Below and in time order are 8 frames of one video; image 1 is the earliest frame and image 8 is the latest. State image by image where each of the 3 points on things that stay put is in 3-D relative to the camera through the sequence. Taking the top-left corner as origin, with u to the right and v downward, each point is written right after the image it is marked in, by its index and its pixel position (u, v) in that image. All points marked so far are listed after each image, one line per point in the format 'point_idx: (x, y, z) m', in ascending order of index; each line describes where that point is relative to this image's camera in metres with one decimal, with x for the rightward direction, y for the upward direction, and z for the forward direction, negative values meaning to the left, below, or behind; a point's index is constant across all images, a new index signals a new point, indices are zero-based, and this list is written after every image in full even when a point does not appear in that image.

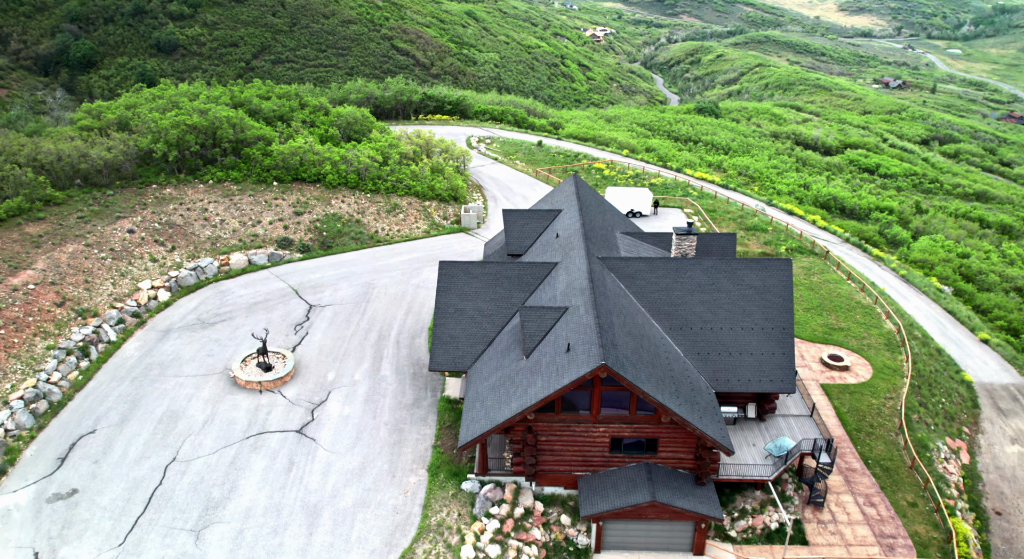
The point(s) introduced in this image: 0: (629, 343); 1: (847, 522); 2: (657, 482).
0: (+3.6, -2.2, +19.1) m
1: (+10.4, -7.6, +20.1) m
2: (+4.4, -6.1, +18.9) m
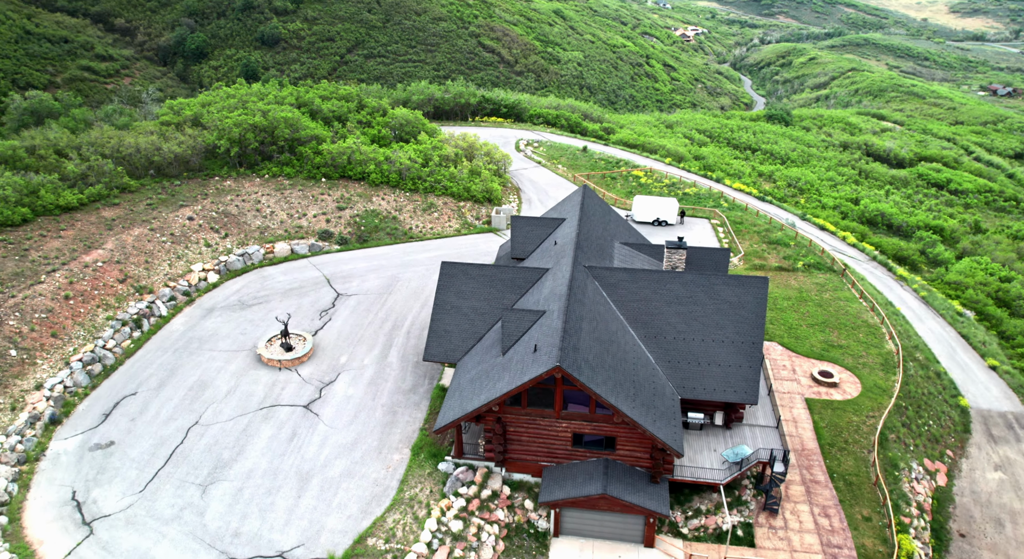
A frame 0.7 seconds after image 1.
0: (+2.6, -2.4, +20.5) m
1: (+9.2, -8.1, +20.8) m
2: (+3.2, -6.4, +20.3) m
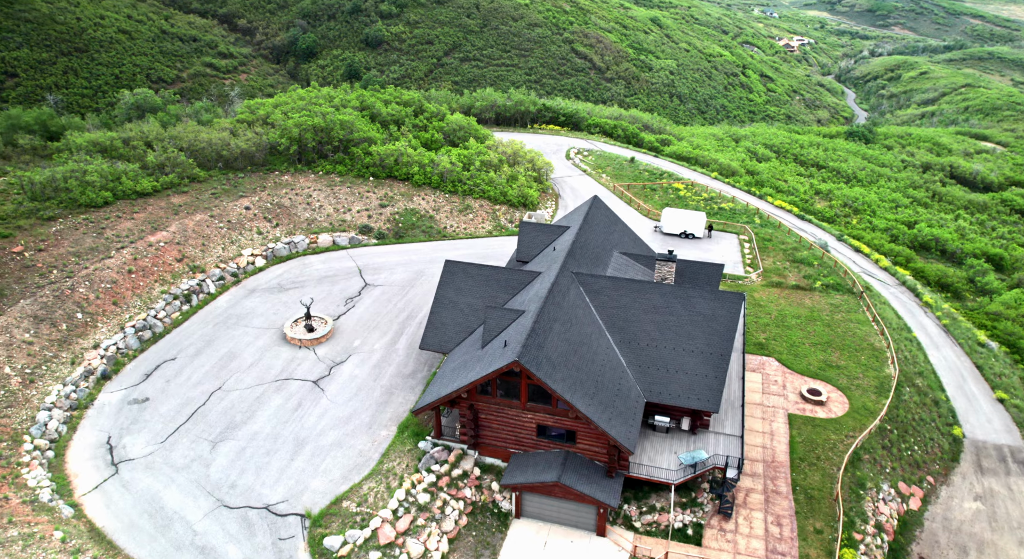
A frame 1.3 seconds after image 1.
0: (+1.6, -2.4, +22.0) m
1: (+7.8, -8.6, +21.4) m
2: (+1.9, -6.4, +21.7) m
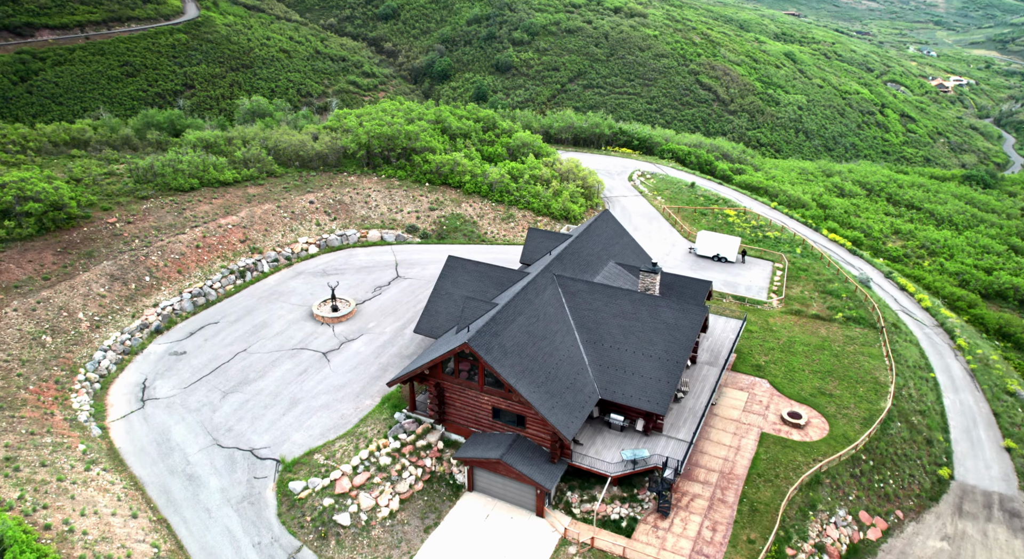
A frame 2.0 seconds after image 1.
0: (+0.2, -2.1, +23.5) m
1: (+5.7, -8.7, +21.8) m
2: (+0.1, -6.1, +23.0) m
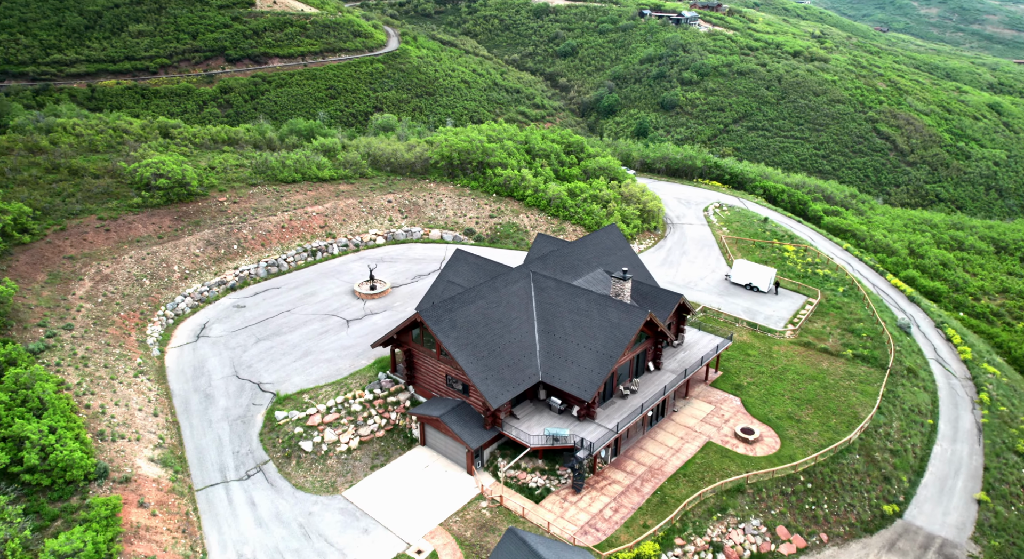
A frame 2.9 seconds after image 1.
0: (-1.6, -1.4, +26.6) m
1: (+2.5, -8.5, +23.5) m
2: (-2.3, -5.3, +26.0) m
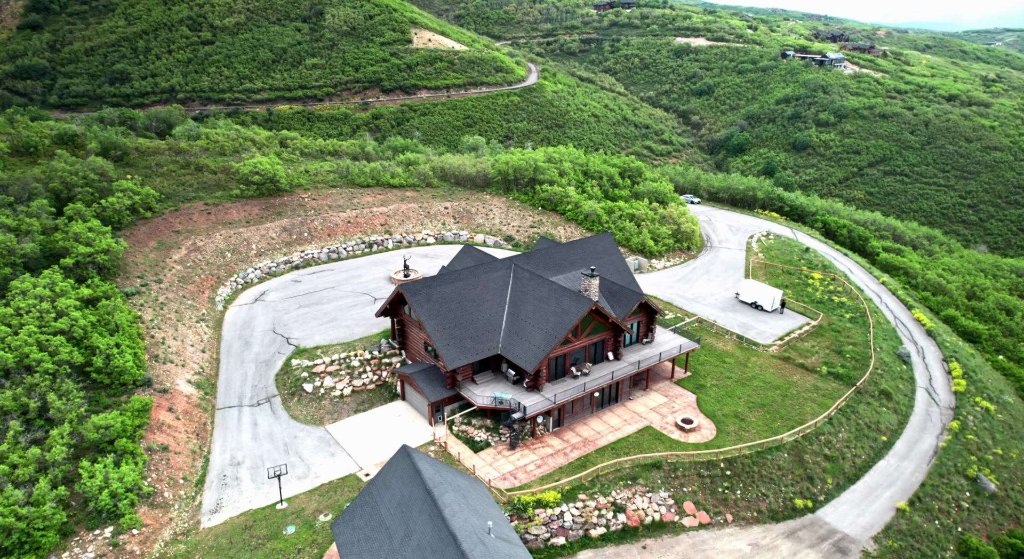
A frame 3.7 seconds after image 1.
0: (-3.0, -0.5, +31.1) m
1: (-0.2, -7.7, +27.0) m
2: (-4.2, -4.3, +30.5) m
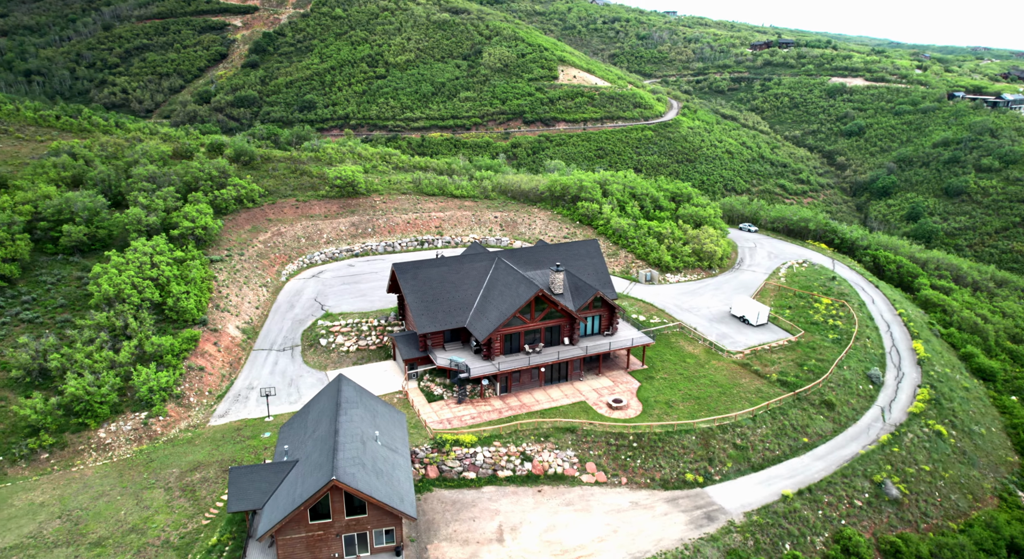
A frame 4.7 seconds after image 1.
0: (-4.4, +0.5, +37.1) m
1: (-3.1, -6.6, +32.1) m
2: (-6.0, -3.1, +36.6) m
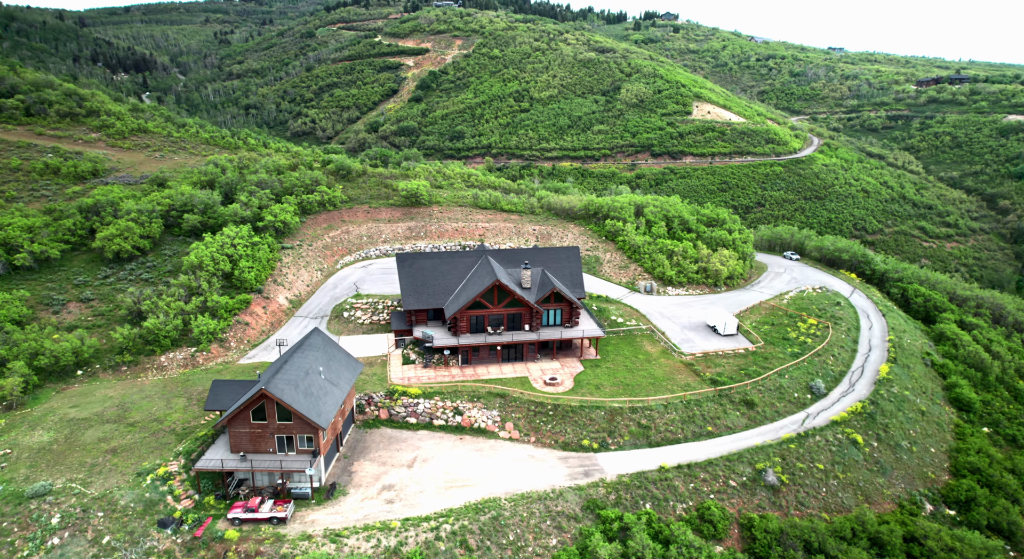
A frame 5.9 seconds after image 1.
0: (-5.6, +1.3, +44.2) m
1: (-6.0, -5.6, +38.9) m
2: (-7.6, -2.2, +43.9) m
